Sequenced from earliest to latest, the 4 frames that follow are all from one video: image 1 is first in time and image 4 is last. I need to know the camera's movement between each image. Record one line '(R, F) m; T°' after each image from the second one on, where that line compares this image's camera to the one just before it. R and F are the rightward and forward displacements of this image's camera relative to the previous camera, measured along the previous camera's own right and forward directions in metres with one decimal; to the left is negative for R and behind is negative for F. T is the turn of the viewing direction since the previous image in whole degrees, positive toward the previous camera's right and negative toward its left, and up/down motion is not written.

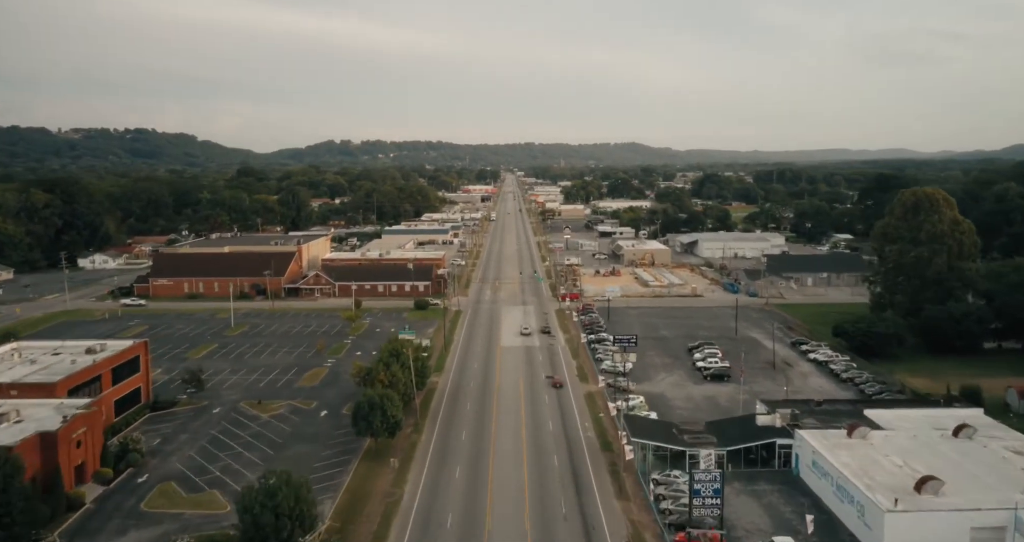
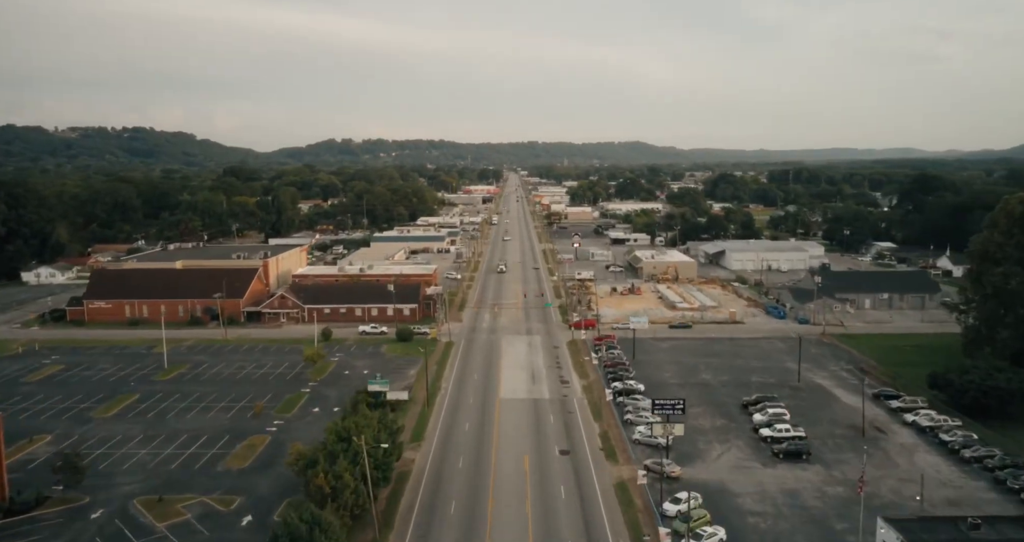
(0.0, +6.9) m; 0°
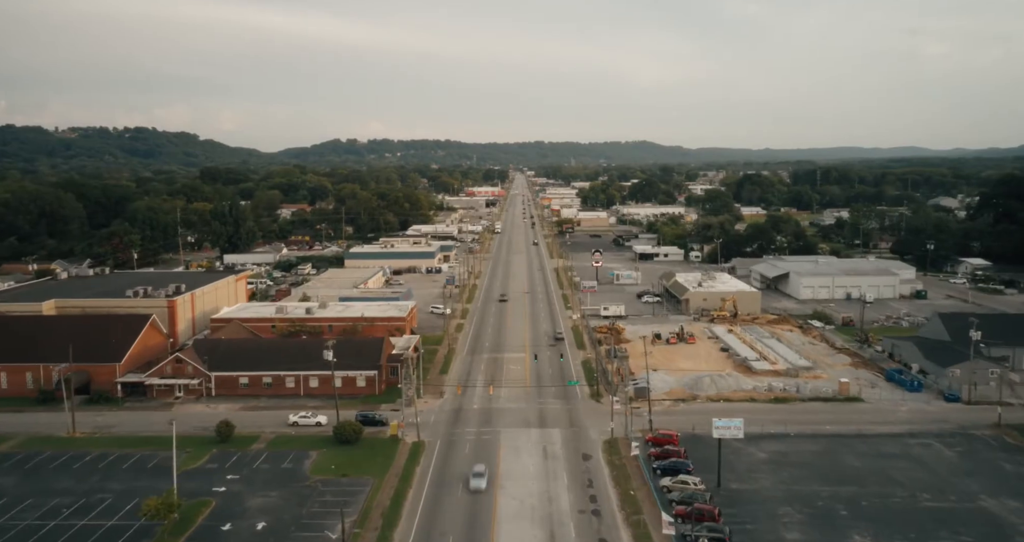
(+0.1, +11.7) m; -1°
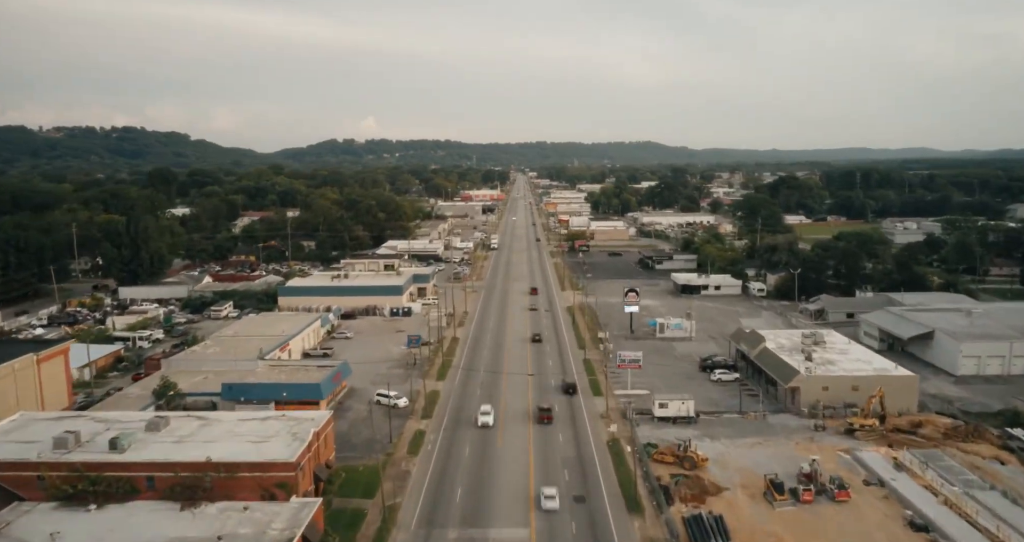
(+0.2, +14.5) m; 0°
